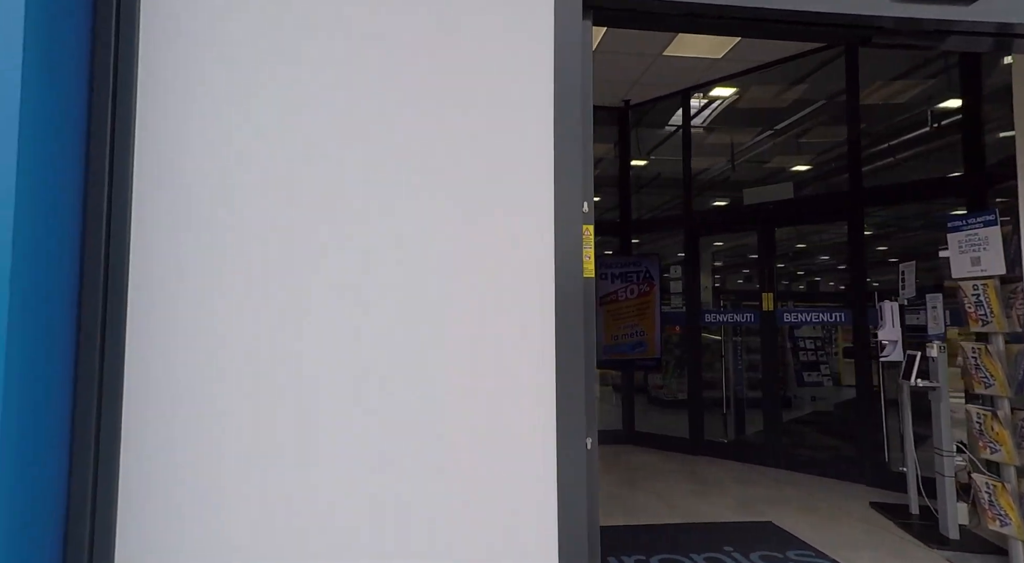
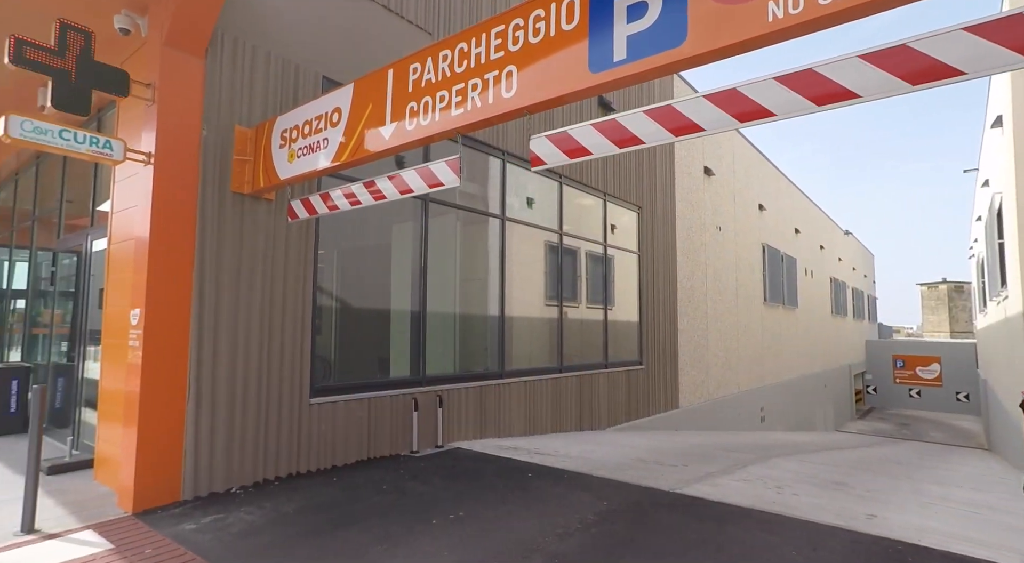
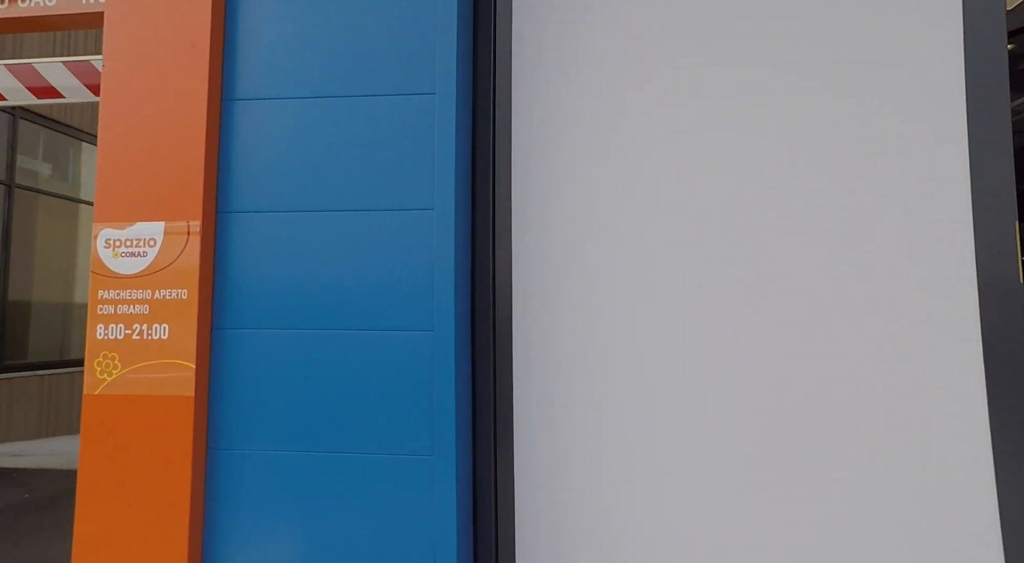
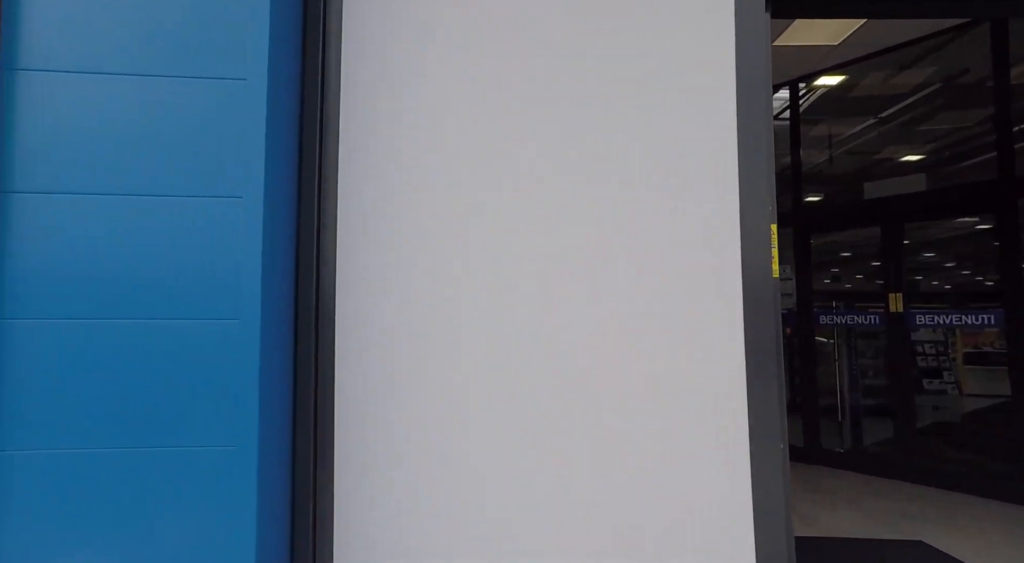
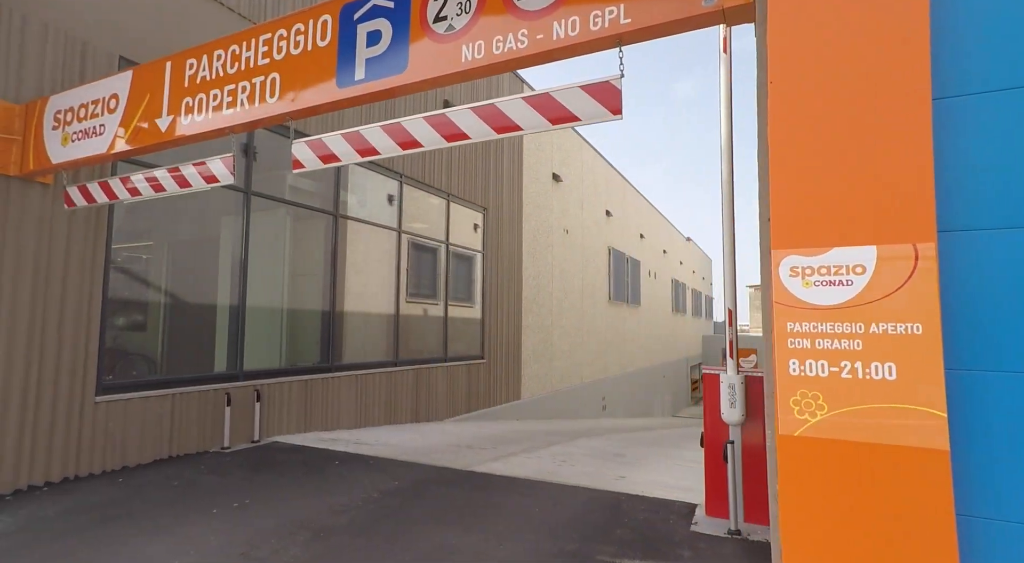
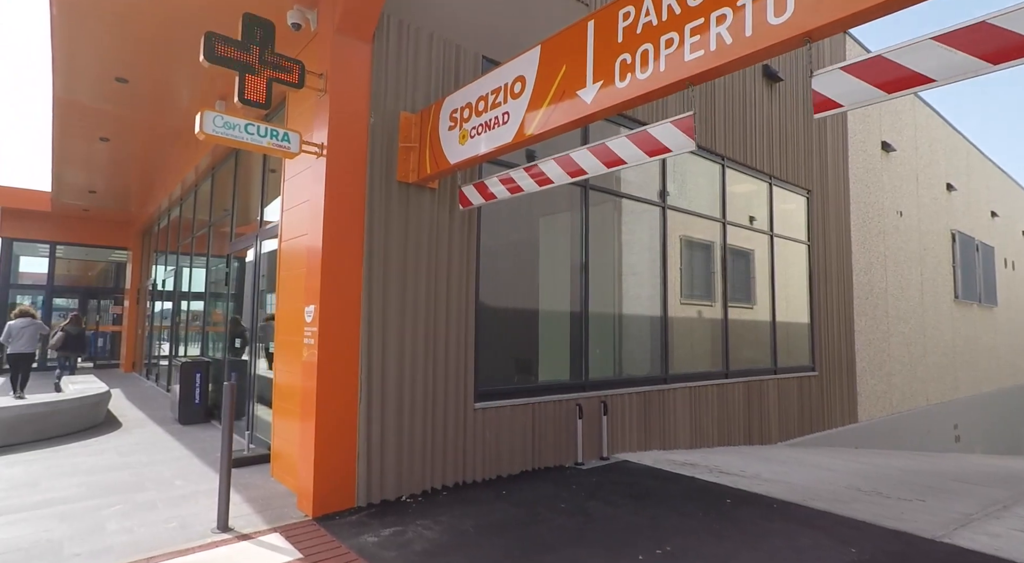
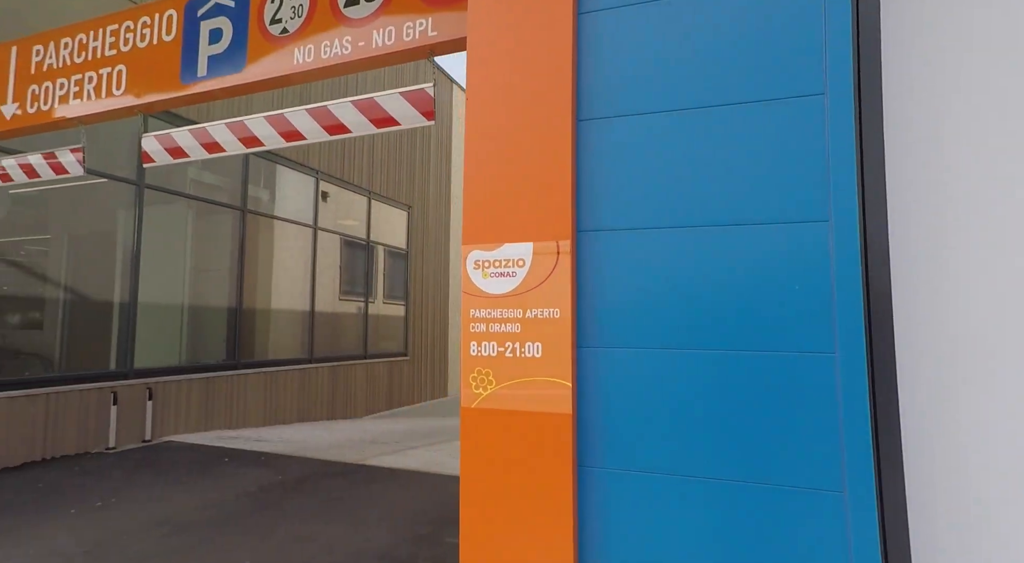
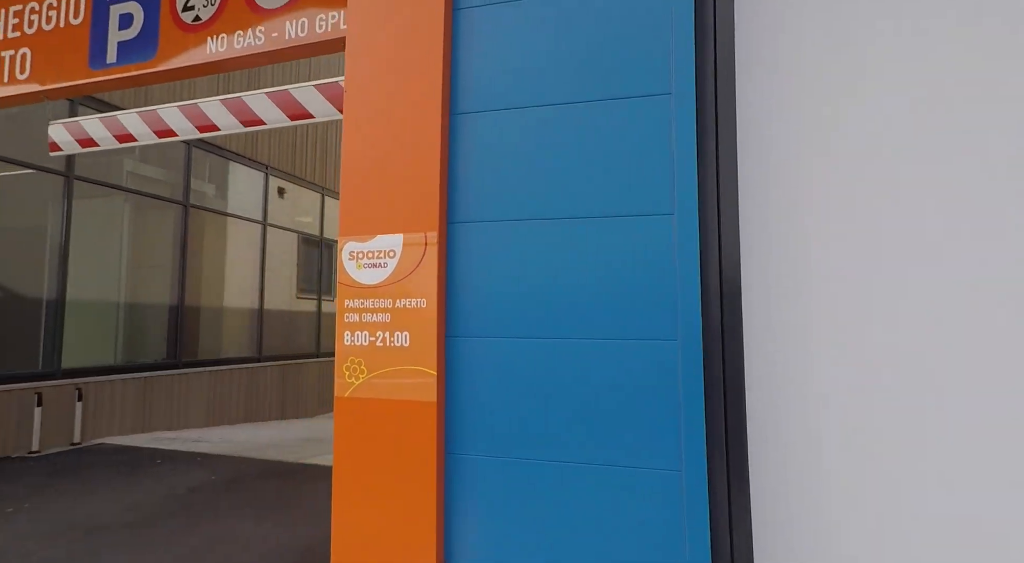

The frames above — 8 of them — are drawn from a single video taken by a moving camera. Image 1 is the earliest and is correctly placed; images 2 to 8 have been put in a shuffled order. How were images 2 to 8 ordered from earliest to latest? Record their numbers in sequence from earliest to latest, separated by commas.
4, 3, 8, 7, 5, 2, 6
